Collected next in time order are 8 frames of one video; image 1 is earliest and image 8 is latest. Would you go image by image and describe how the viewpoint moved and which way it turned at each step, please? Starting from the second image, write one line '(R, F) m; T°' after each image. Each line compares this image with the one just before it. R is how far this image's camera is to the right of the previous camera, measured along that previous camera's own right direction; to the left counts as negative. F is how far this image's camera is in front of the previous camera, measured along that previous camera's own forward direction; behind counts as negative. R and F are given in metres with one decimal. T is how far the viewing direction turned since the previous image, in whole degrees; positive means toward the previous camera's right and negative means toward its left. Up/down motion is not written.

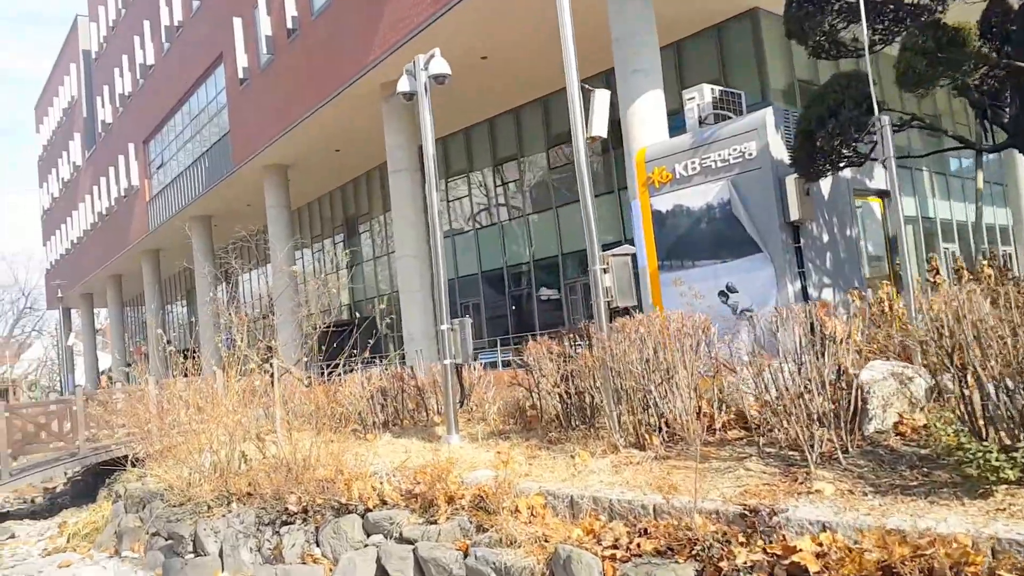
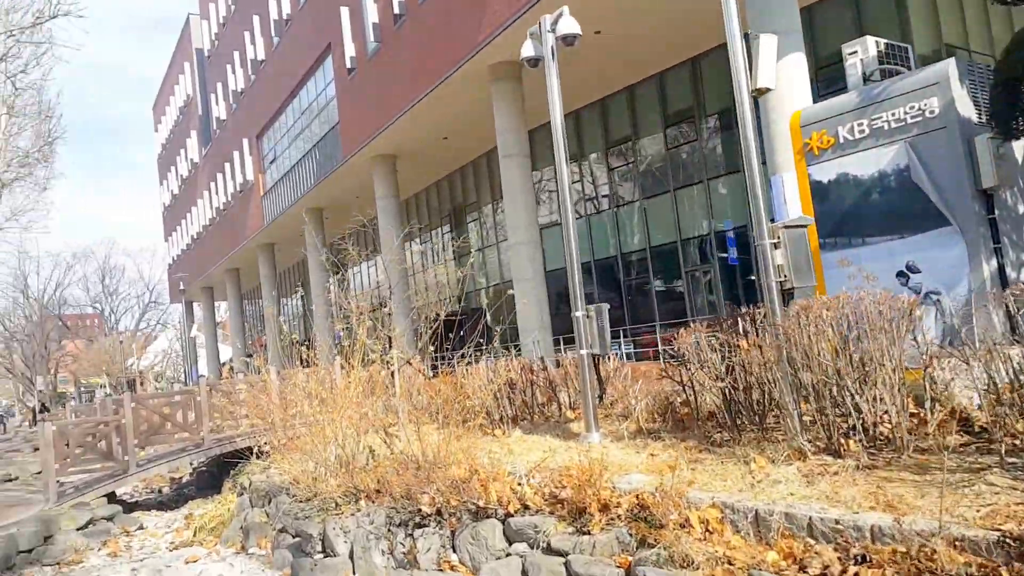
(-0.4, +0.7) m; -7°
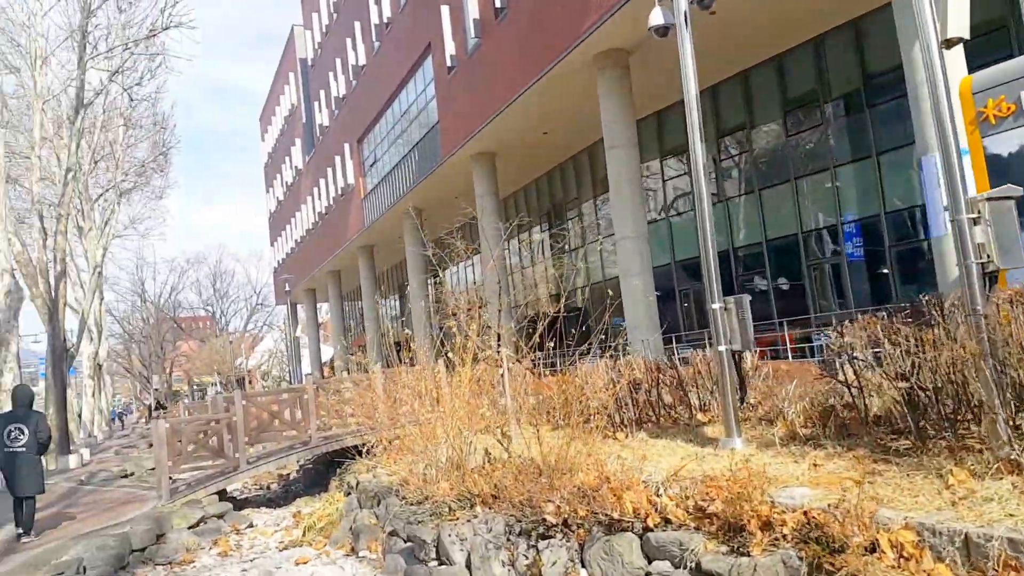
(-0.3, +0.6) m; -6°
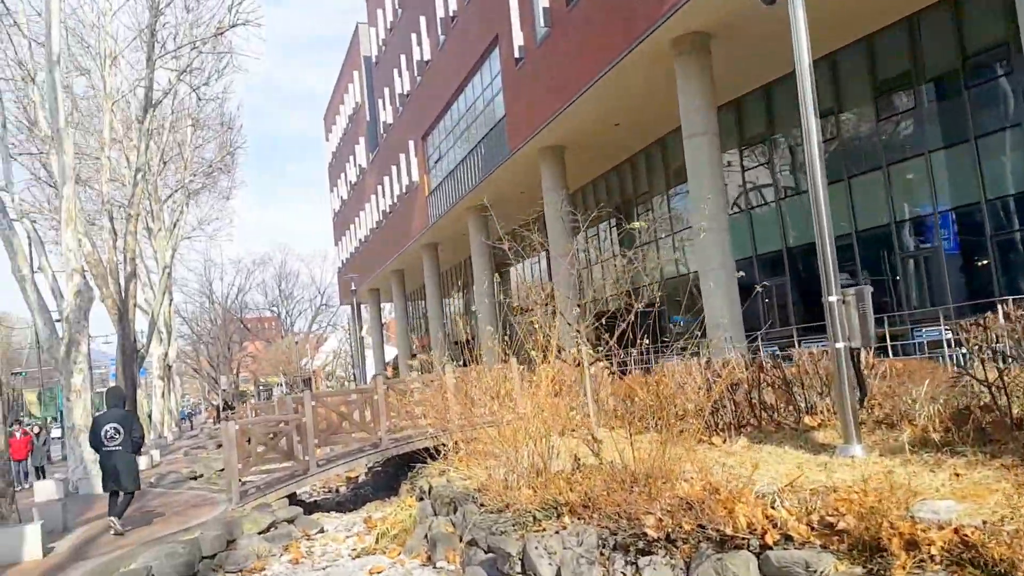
(-0.3, +0.6) m; -4°
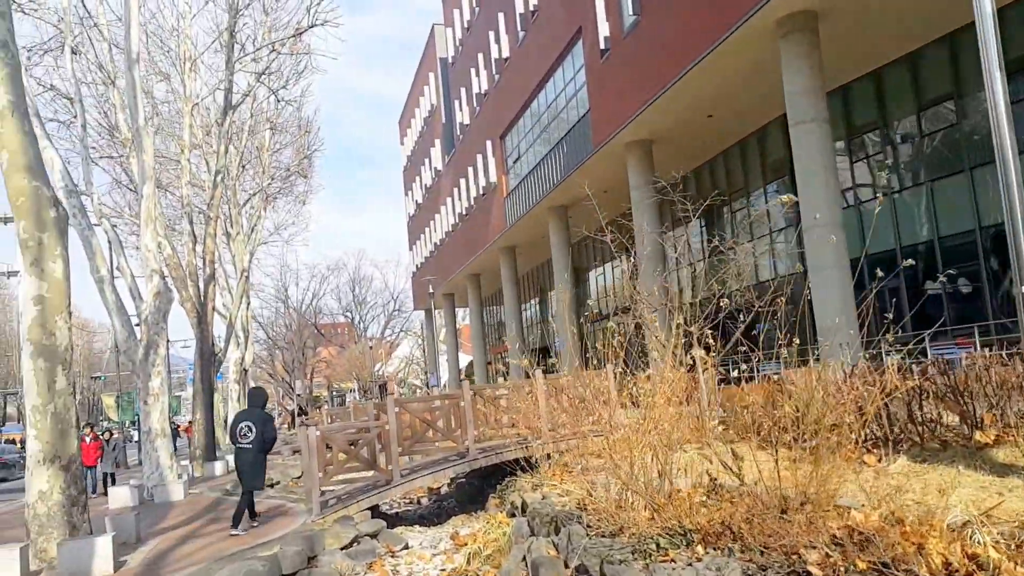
(-0.4, +0.9) m; -5°
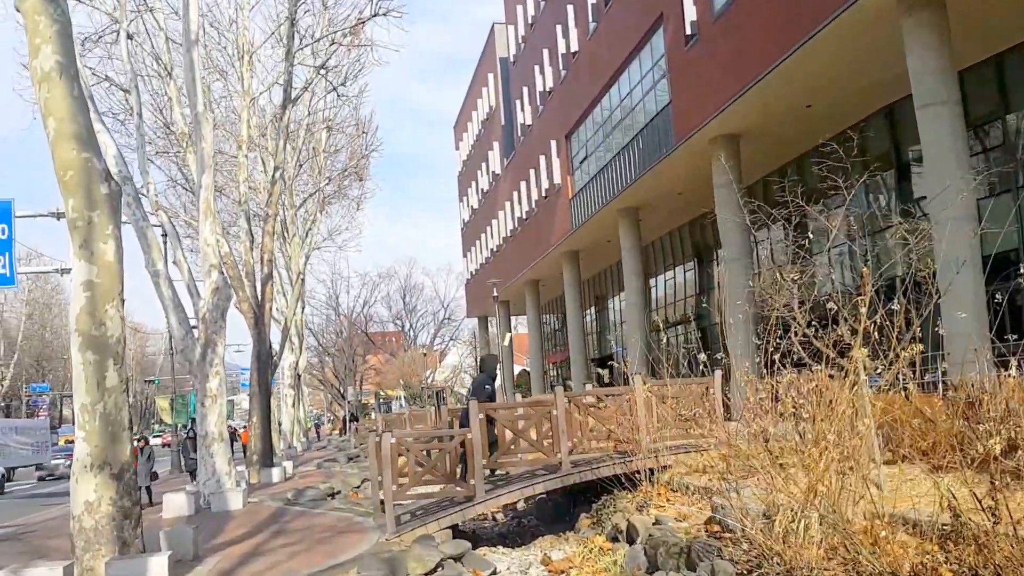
(-0.7, +1.3) m; -3°
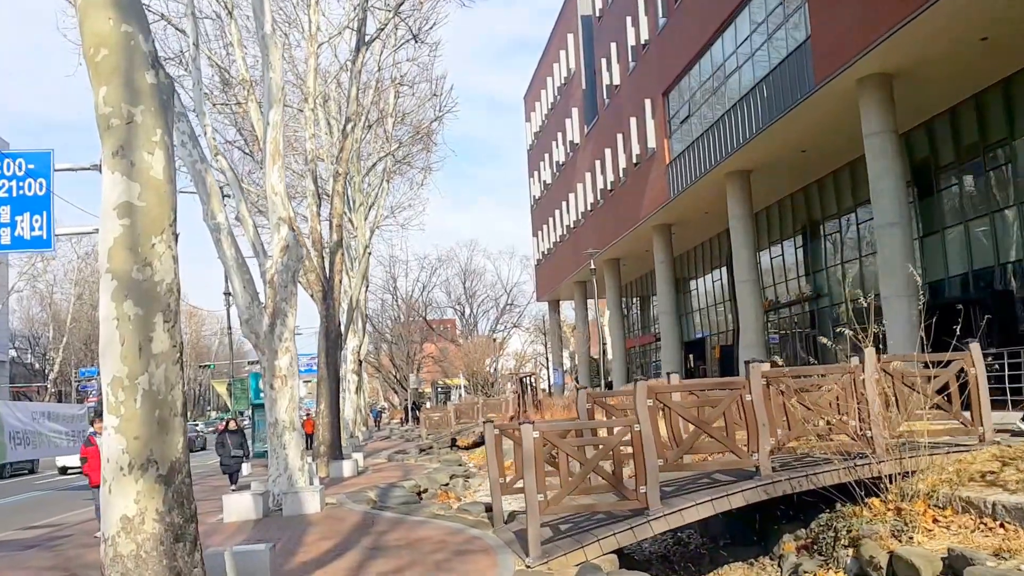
(-1.2, +2.7) m; -3°
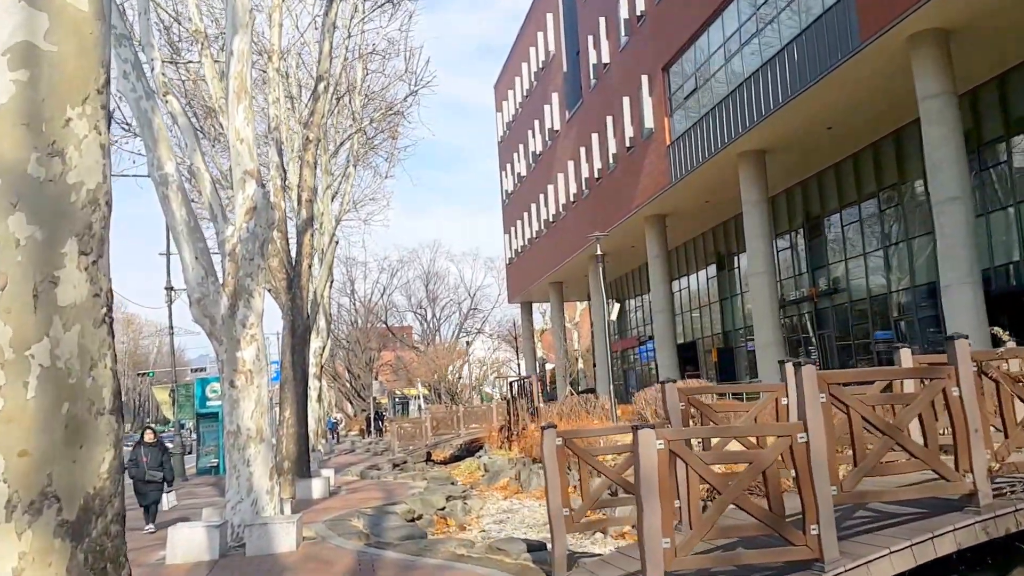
(-0.9, +2.6) m; +3°
